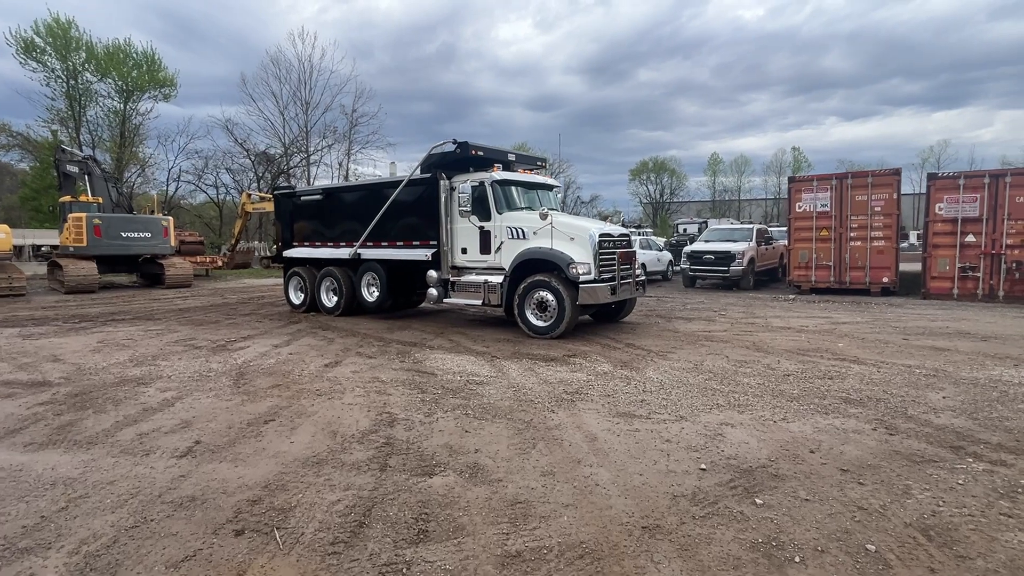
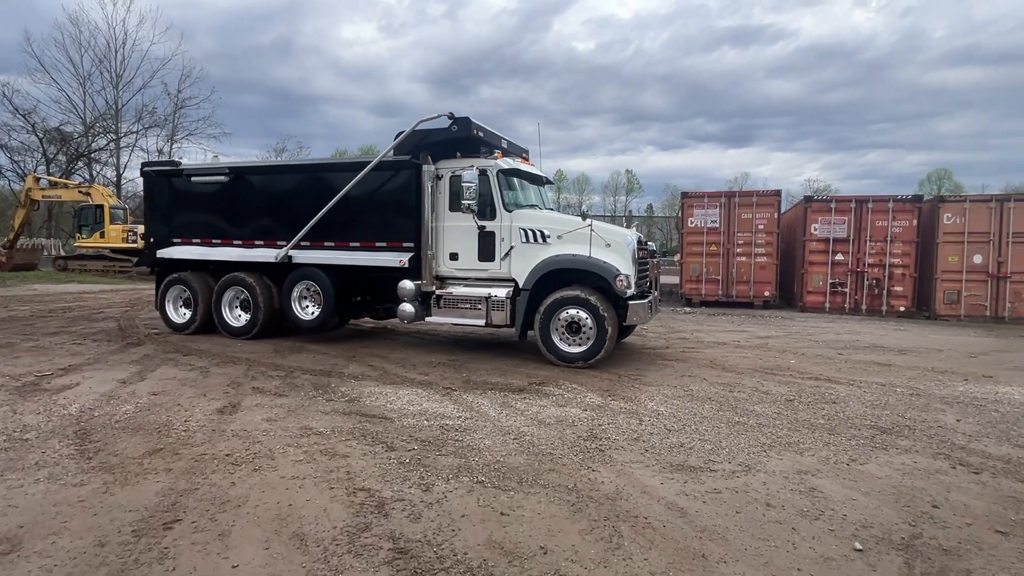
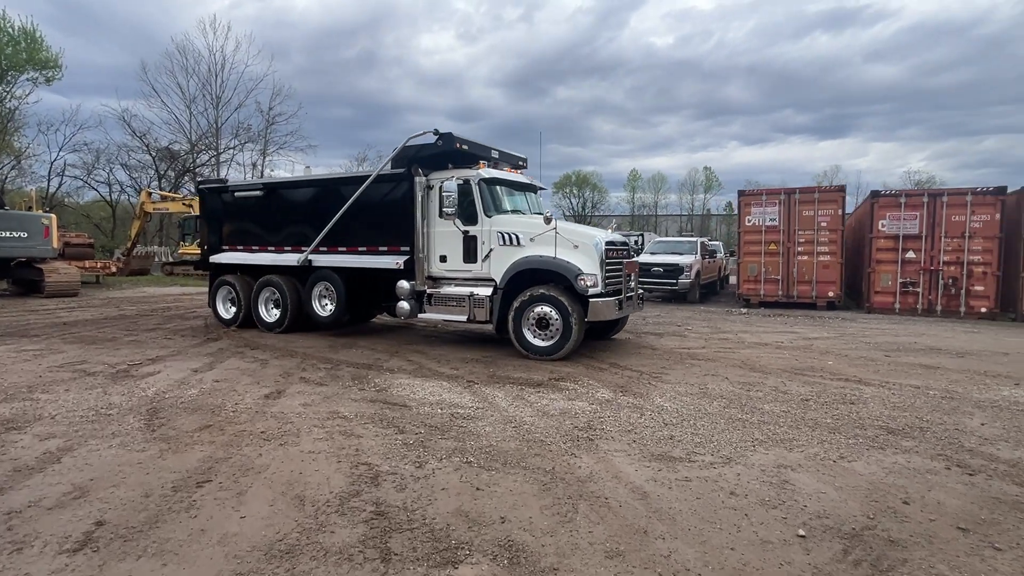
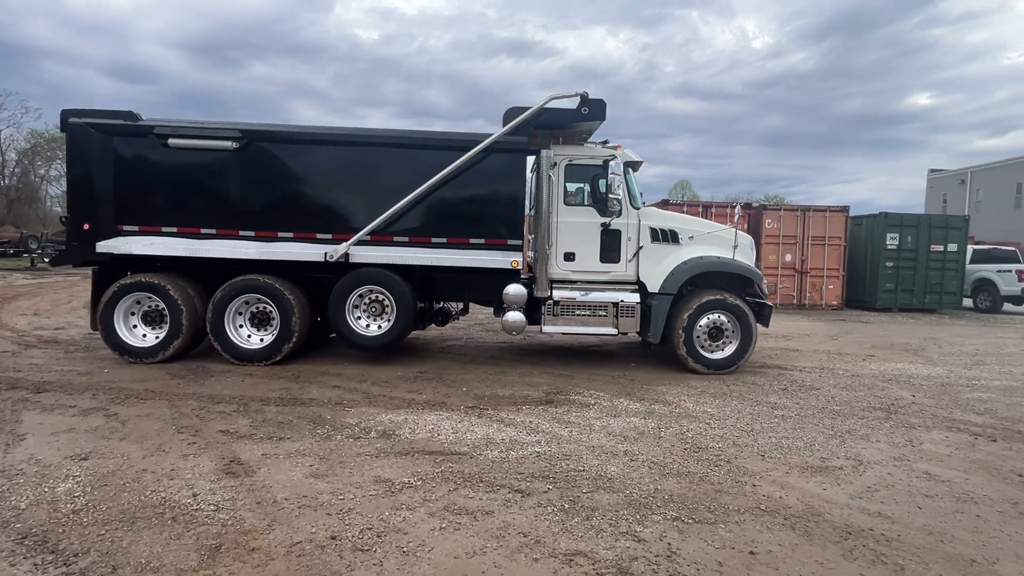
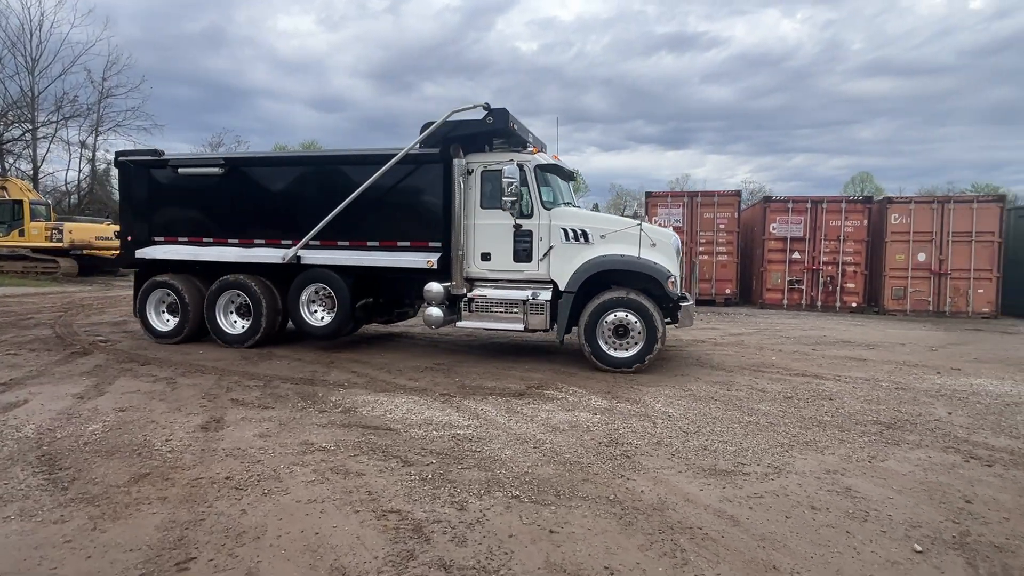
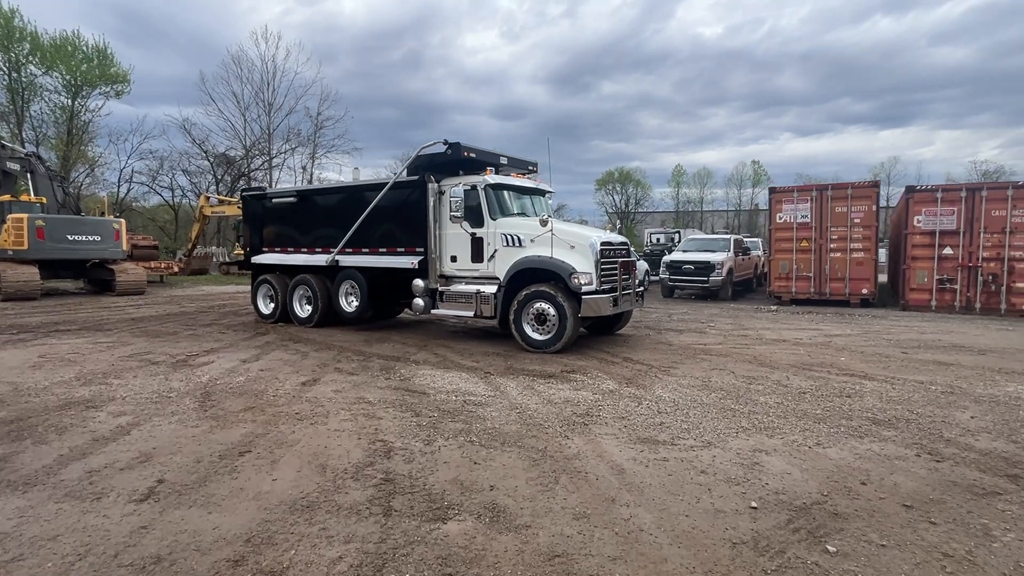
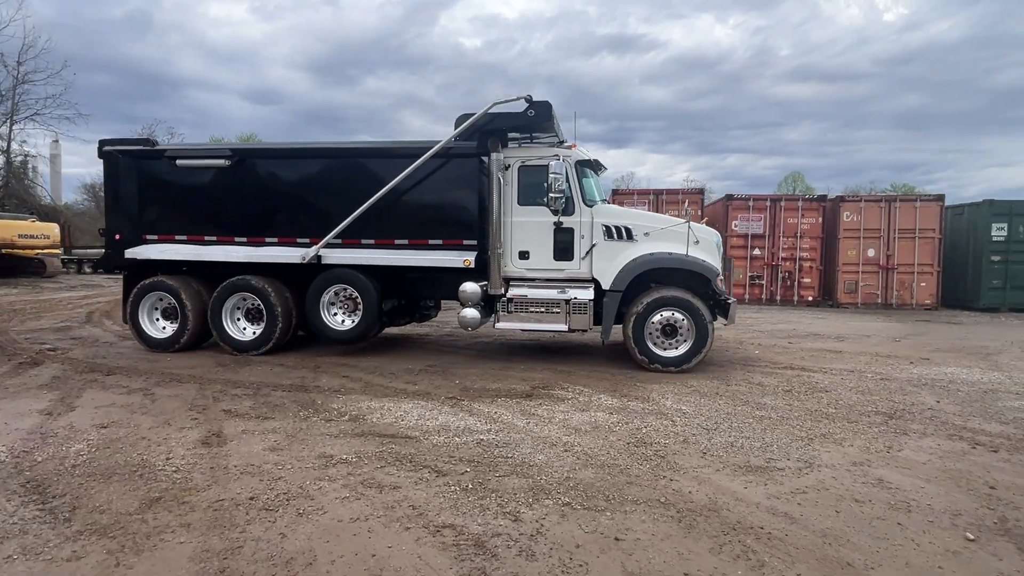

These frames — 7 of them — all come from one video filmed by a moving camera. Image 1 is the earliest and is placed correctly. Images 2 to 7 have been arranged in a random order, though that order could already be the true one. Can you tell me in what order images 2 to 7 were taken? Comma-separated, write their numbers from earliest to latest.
6, 3, 2, 5, 7, 4
